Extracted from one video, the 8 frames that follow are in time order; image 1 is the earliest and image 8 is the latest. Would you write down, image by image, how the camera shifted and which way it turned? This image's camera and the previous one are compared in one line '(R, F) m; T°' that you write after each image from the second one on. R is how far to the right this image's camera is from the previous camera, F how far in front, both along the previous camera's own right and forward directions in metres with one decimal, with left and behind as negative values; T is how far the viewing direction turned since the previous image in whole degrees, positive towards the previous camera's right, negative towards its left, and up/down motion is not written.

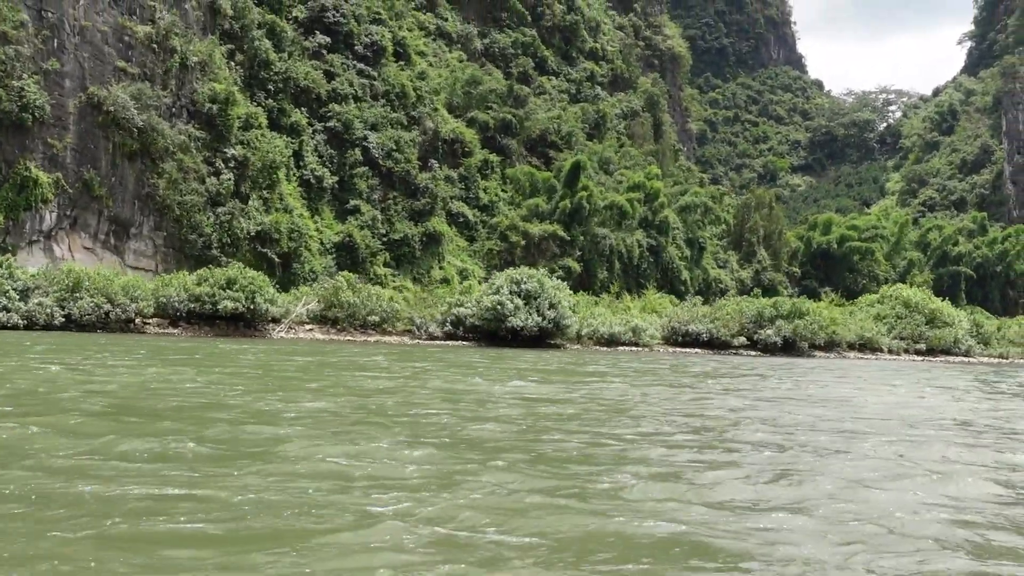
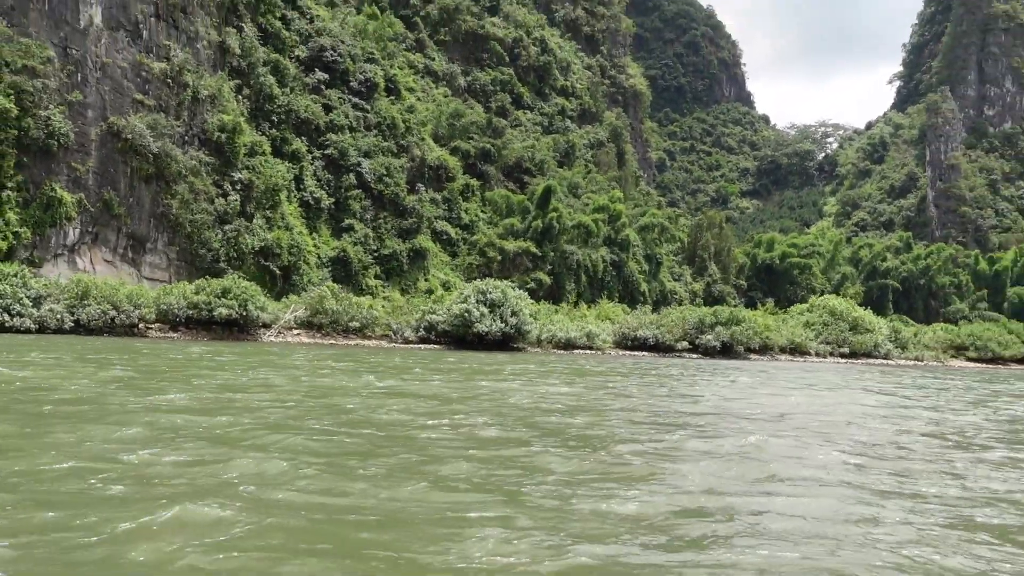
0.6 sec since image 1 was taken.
(+1.8, -3.3) m; -1°
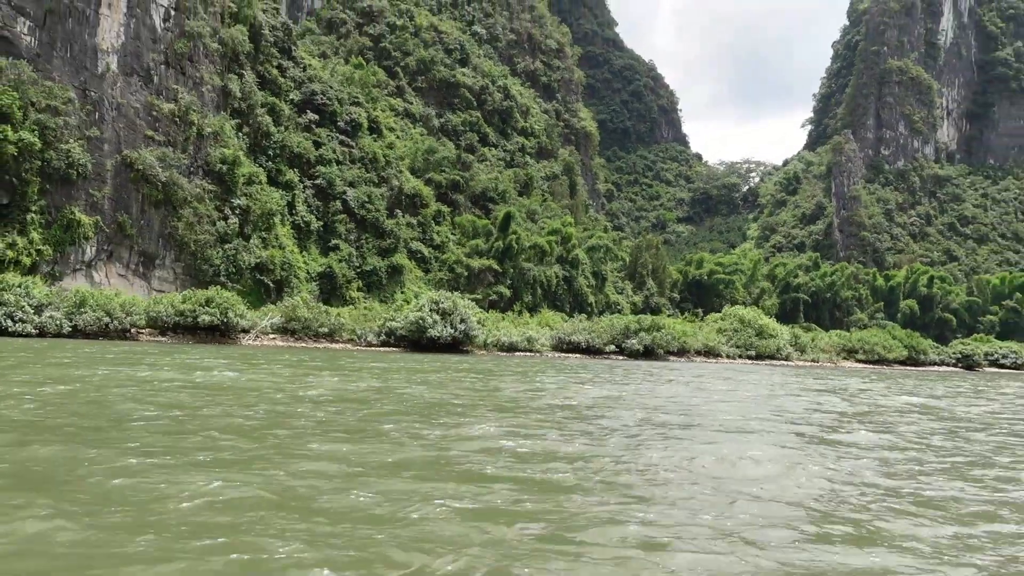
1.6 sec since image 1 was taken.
(+0.5, -4.9) m; +2°
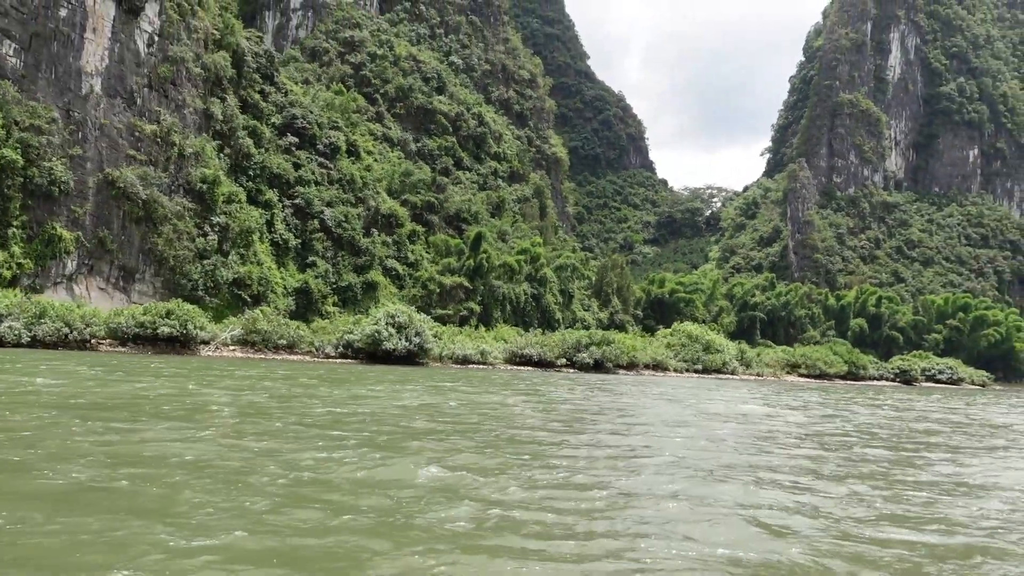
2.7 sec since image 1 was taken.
(+0.3, -1.8) m; +2°
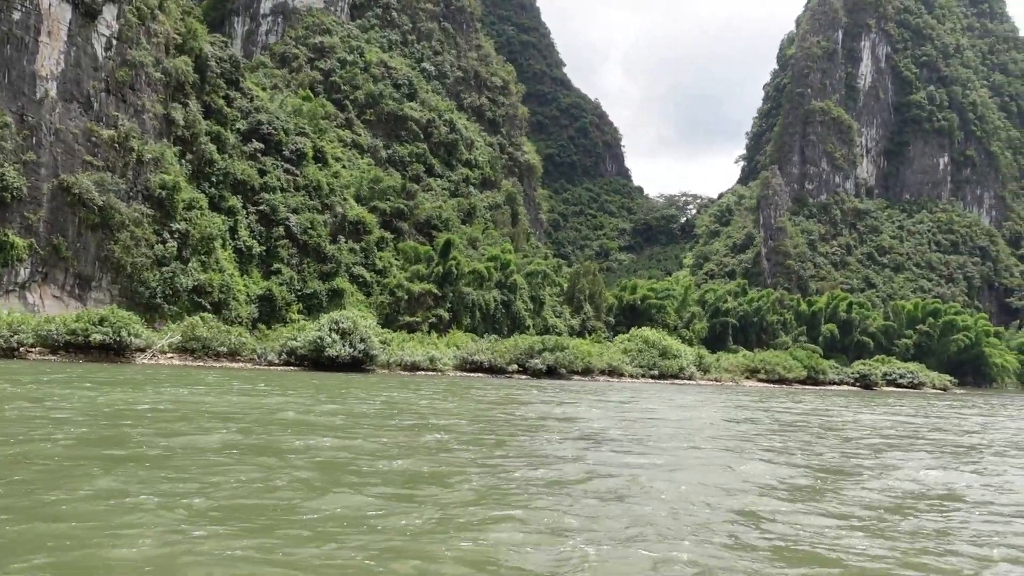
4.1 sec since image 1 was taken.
(+0.7, +0.2) m; +1°
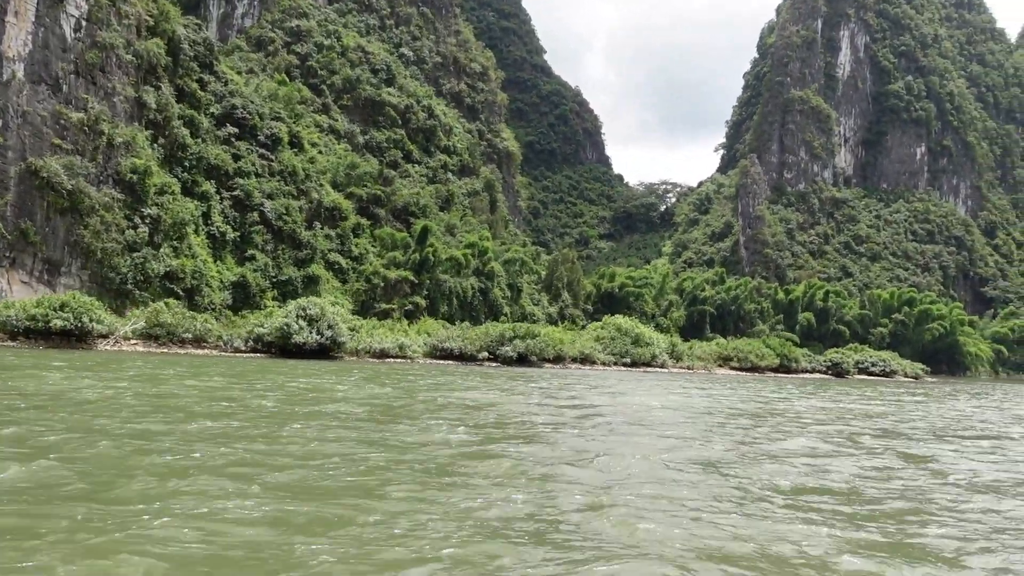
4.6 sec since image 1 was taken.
(+0.3, +0.1) m; +1°
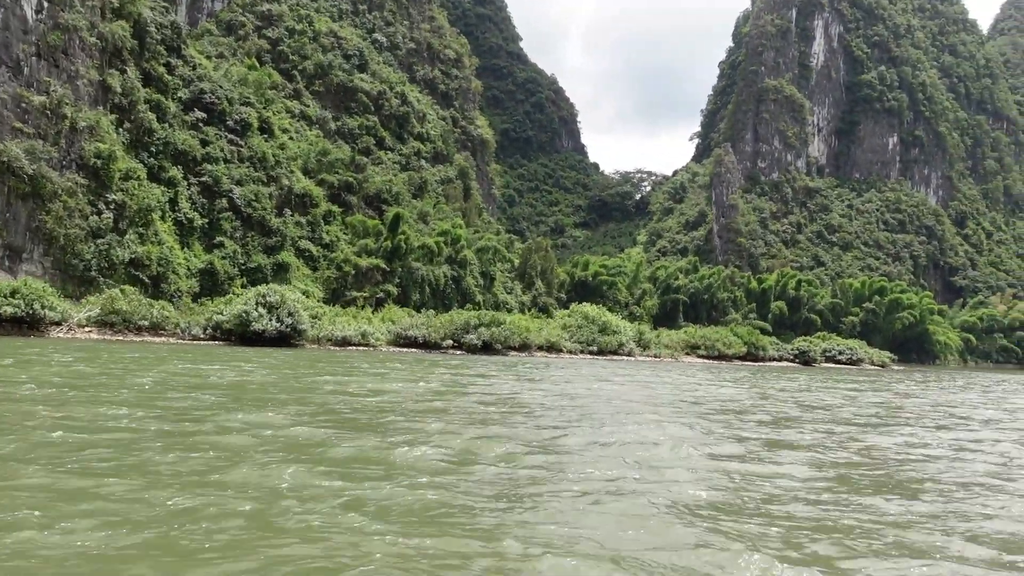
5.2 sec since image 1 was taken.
(+0.3, +0.1) m; +1°
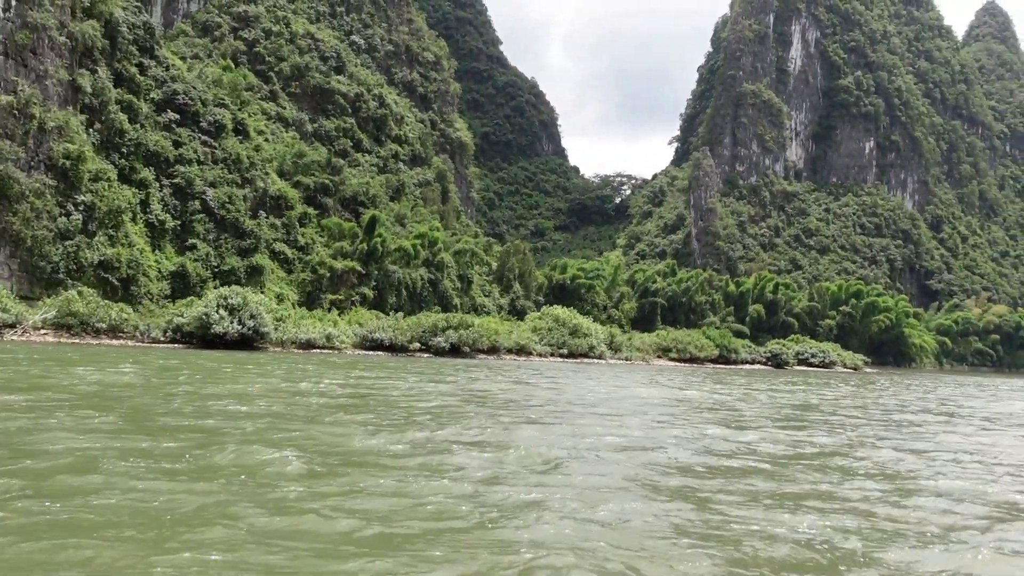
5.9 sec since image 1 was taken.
(+0.3, +0.1) m; +1°
